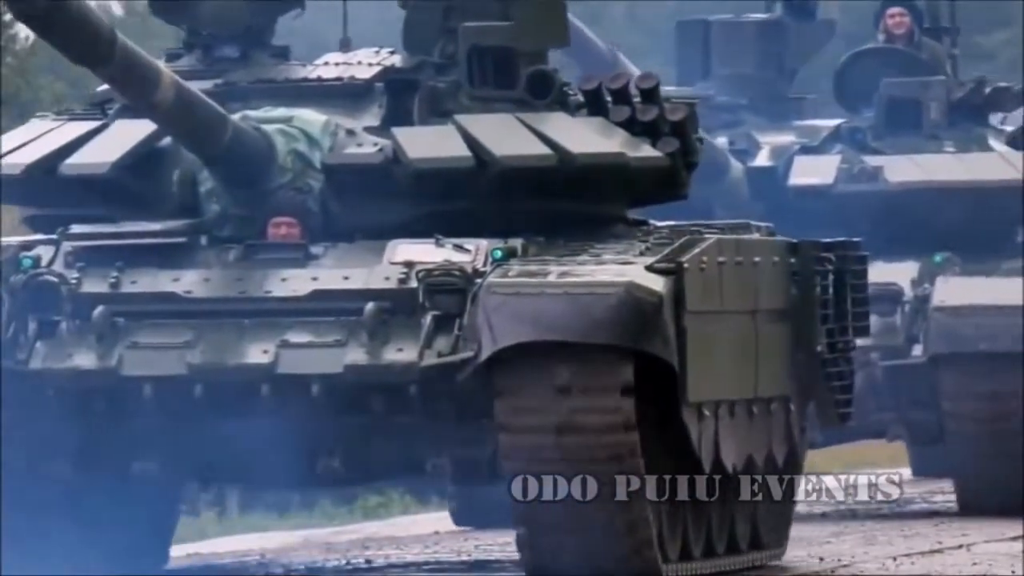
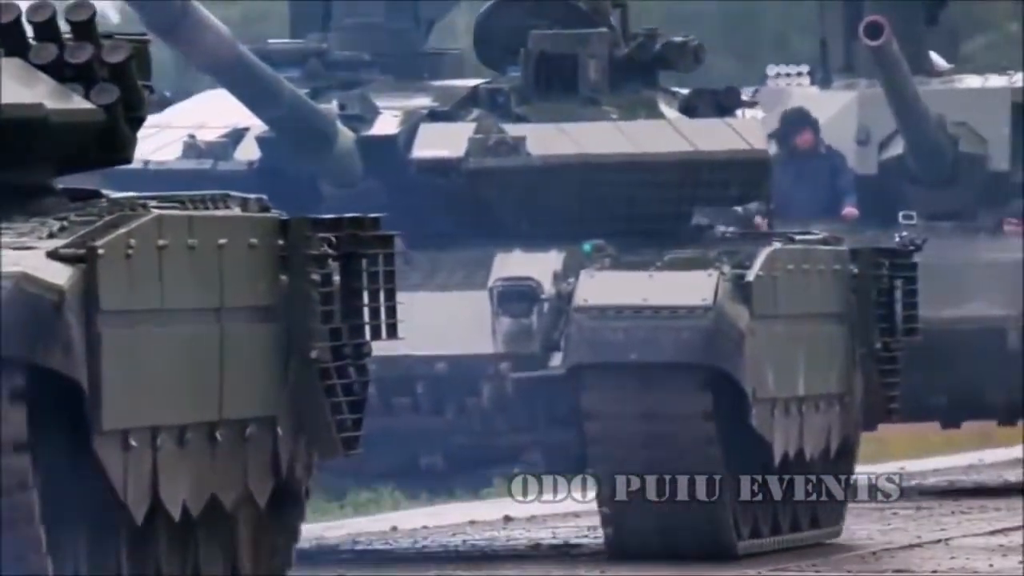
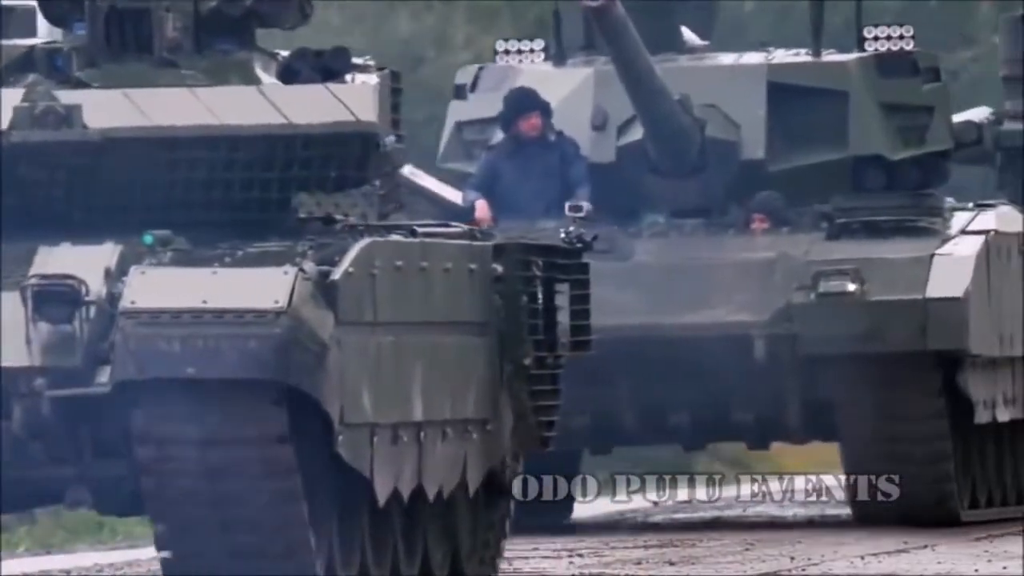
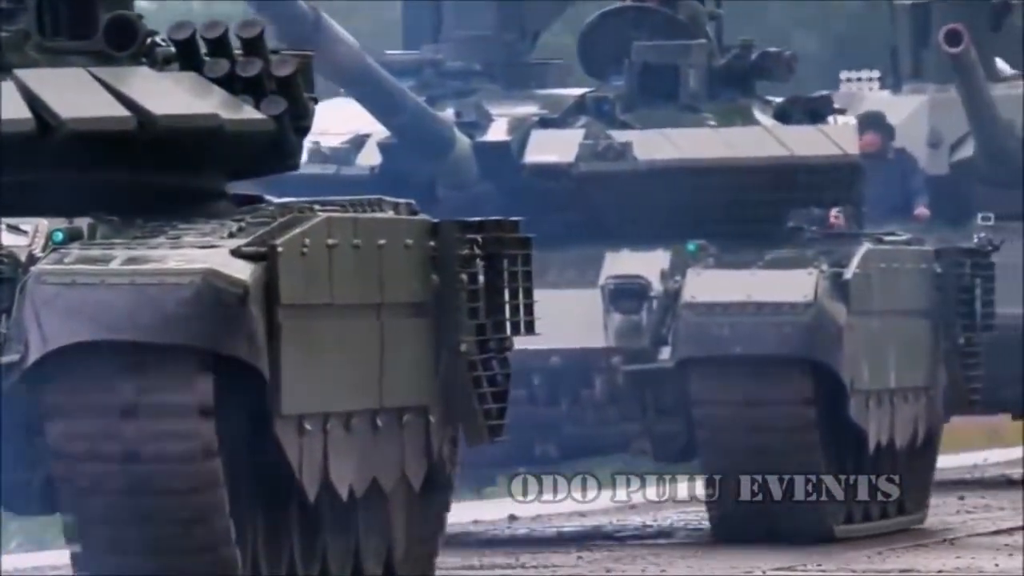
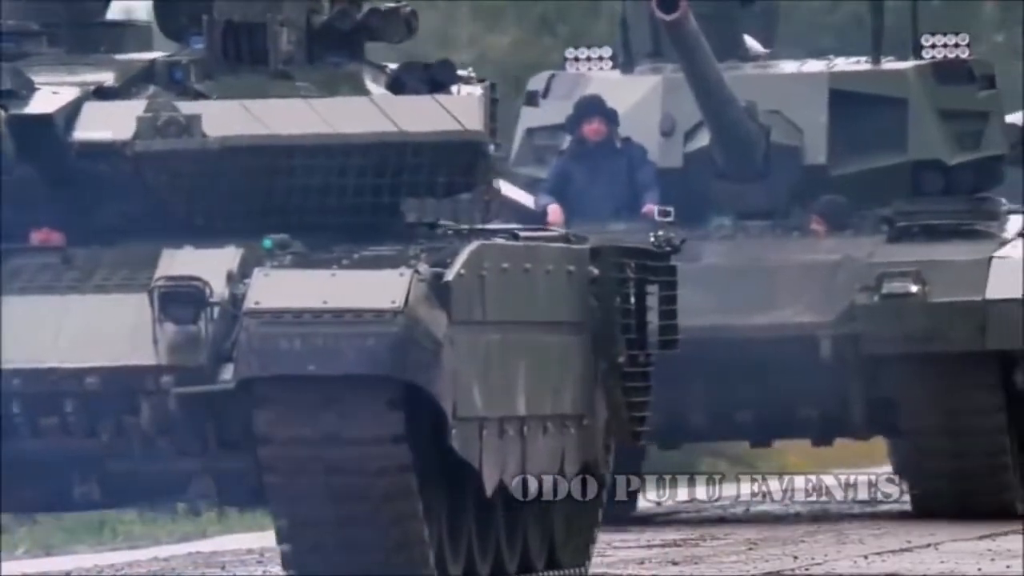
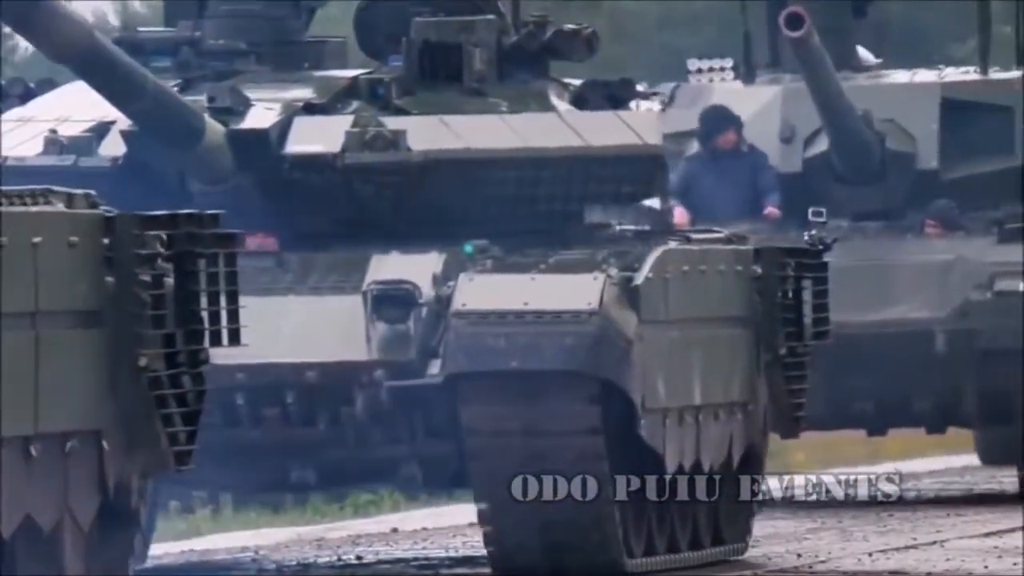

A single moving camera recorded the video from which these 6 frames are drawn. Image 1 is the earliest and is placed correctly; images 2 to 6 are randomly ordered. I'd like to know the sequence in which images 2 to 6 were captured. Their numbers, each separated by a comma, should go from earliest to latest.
4, 2, 6, 5, 3
